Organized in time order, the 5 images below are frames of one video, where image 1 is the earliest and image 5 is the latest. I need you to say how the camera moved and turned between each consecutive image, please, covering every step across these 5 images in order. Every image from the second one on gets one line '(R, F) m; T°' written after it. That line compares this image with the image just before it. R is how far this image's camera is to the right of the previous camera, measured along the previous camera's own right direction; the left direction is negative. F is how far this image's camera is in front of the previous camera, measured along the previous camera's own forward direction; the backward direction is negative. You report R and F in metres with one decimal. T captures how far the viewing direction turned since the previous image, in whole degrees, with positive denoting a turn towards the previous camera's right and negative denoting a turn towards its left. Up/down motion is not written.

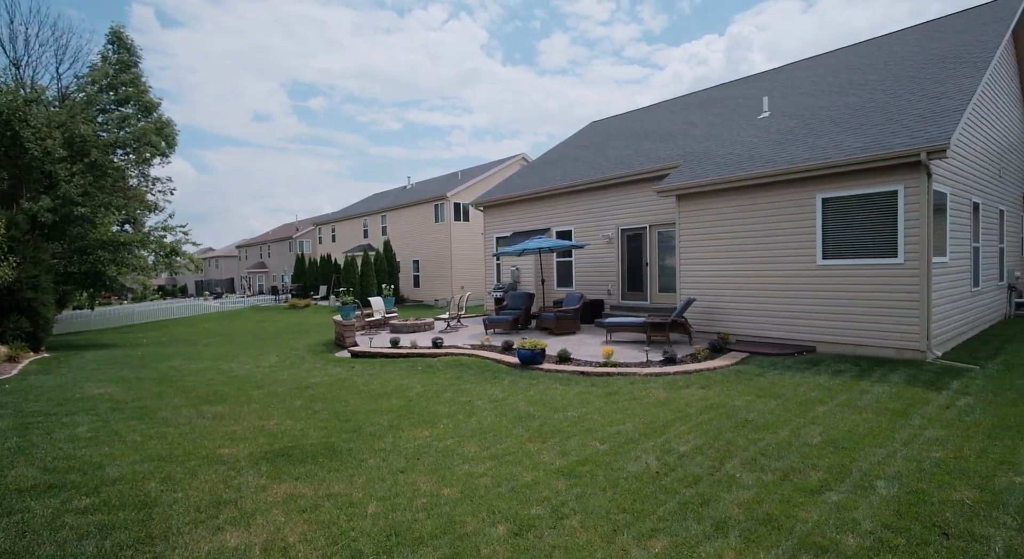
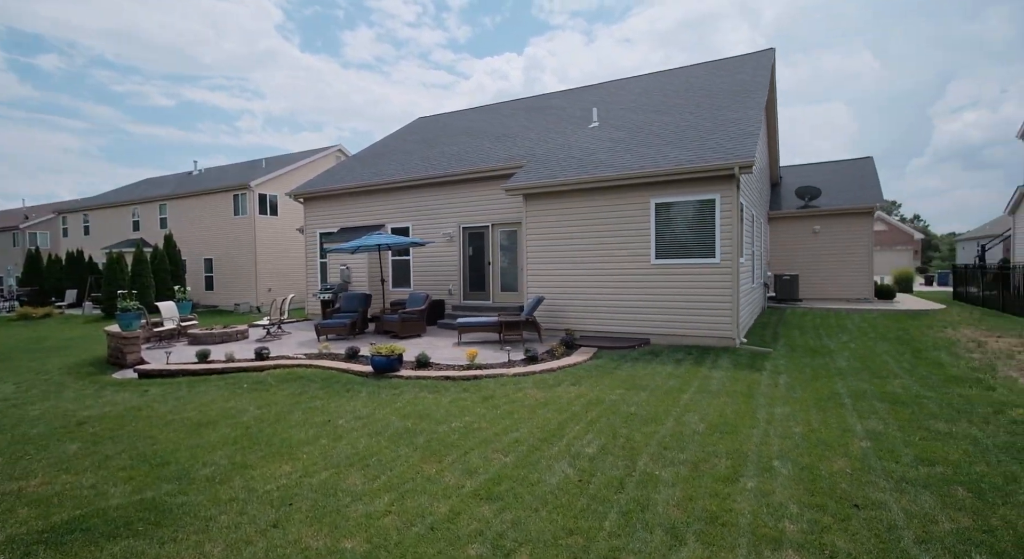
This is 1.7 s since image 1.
(-0.7, +0.7) m; +21°
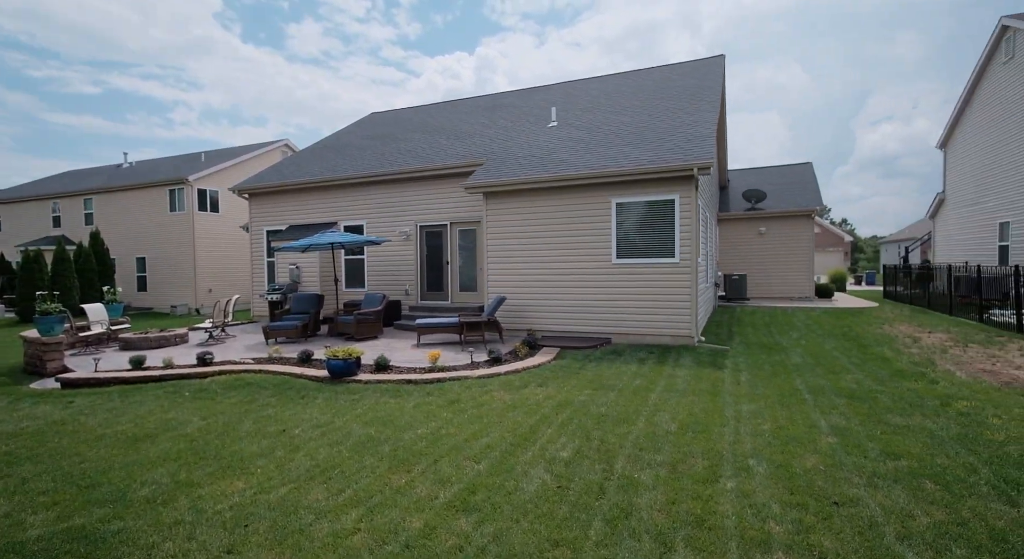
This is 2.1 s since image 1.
(-0.2, +0.2) m; +5°
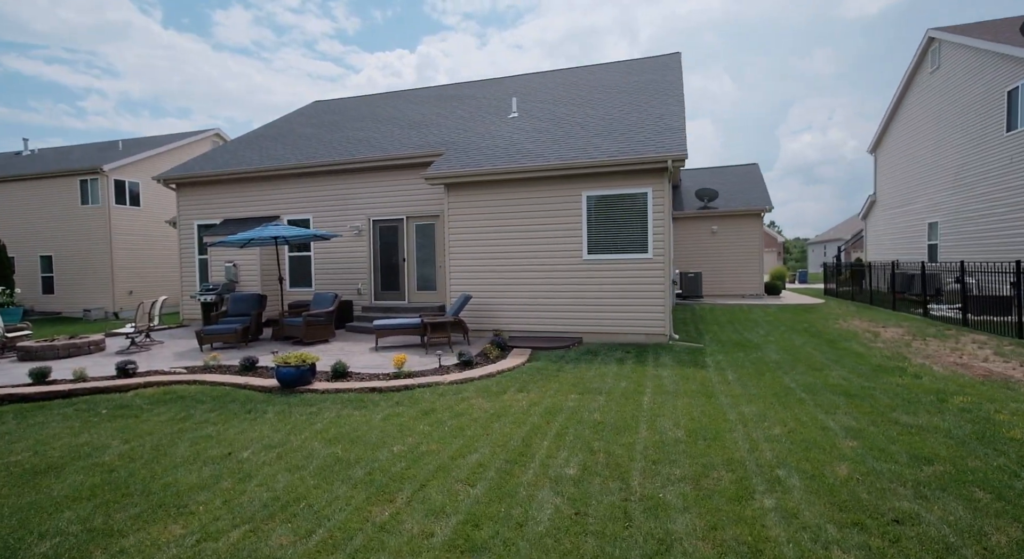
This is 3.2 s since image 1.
(-0.4, +0.6) m; +6°
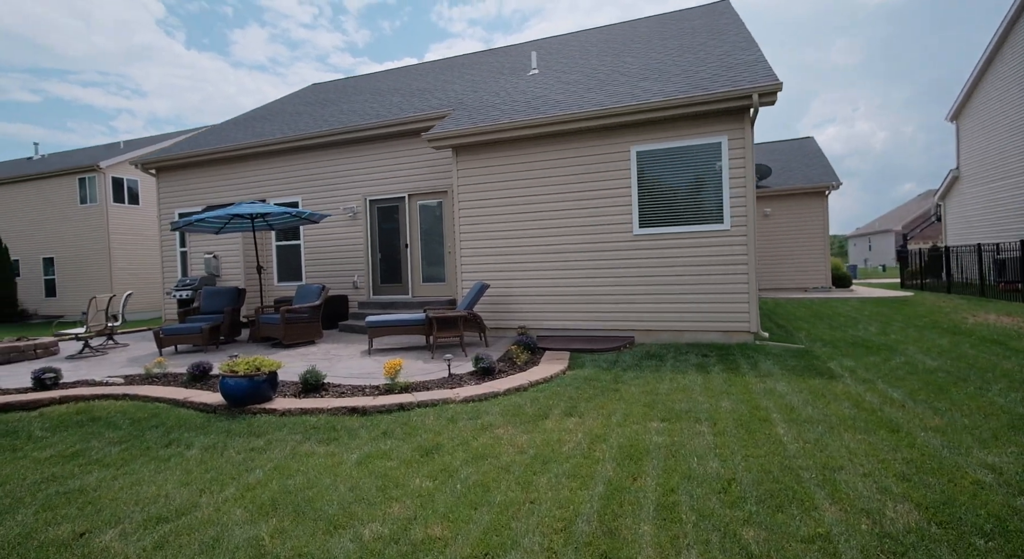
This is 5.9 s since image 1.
(-0.2, +2.1) m; -3°
